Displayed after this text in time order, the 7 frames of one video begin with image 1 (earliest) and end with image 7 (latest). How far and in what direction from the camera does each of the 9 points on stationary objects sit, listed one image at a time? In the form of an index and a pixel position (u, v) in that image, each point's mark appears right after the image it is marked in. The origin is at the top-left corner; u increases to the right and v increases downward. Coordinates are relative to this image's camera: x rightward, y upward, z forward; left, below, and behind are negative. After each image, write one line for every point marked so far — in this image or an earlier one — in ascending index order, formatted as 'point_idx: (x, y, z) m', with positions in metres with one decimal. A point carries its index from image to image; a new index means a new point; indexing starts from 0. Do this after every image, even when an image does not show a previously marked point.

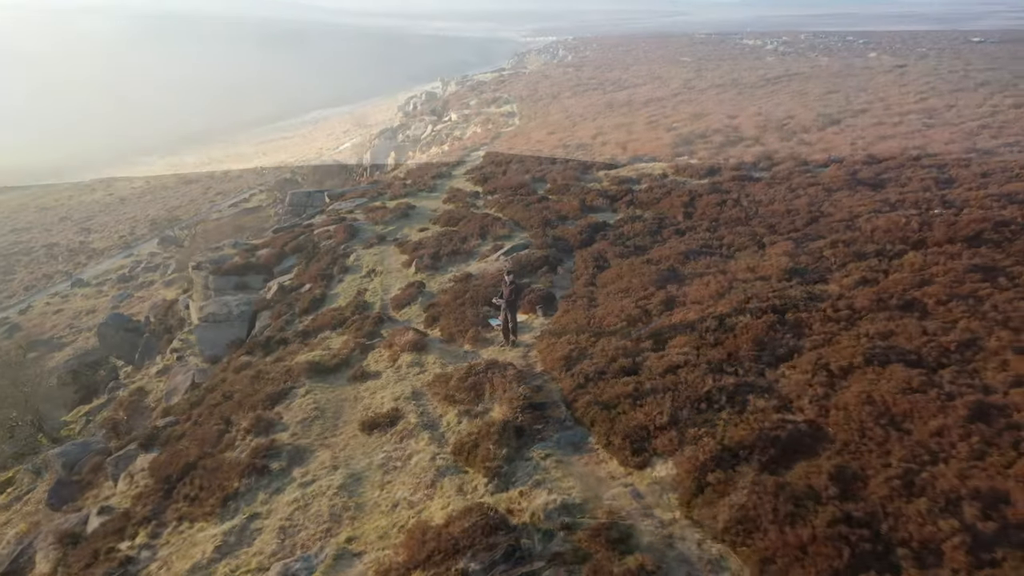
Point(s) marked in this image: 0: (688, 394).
0: (+1.5, -0.9, +7.3) m
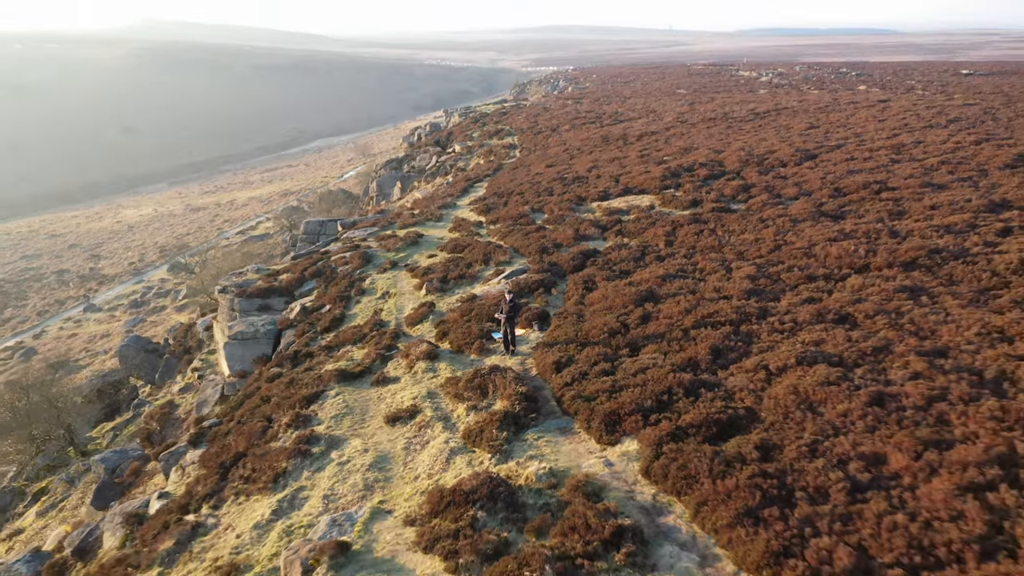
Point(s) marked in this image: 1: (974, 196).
0: (+1.5, -1.1, +9.0) m
1: (+9.4, +1.9, +16.9) m
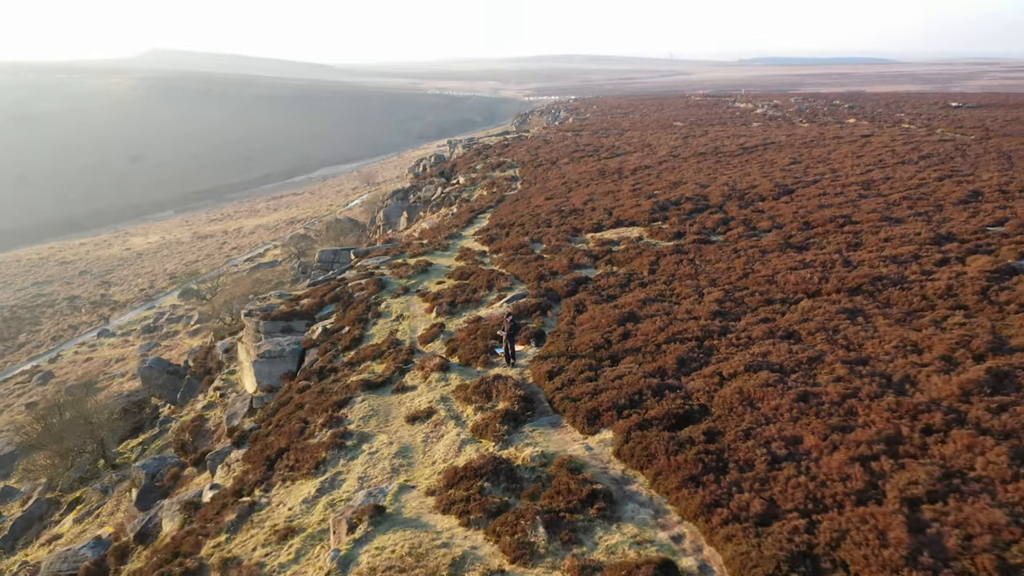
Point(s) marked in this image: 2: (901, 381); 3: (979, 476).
0: (+1.5, -1.4, +11.1) m
1: (+9.5, +1.3, +19.0) m
2: (+4.8, -1.1, +10.2) m
3: (+4.4, -1.8, +7.7) m
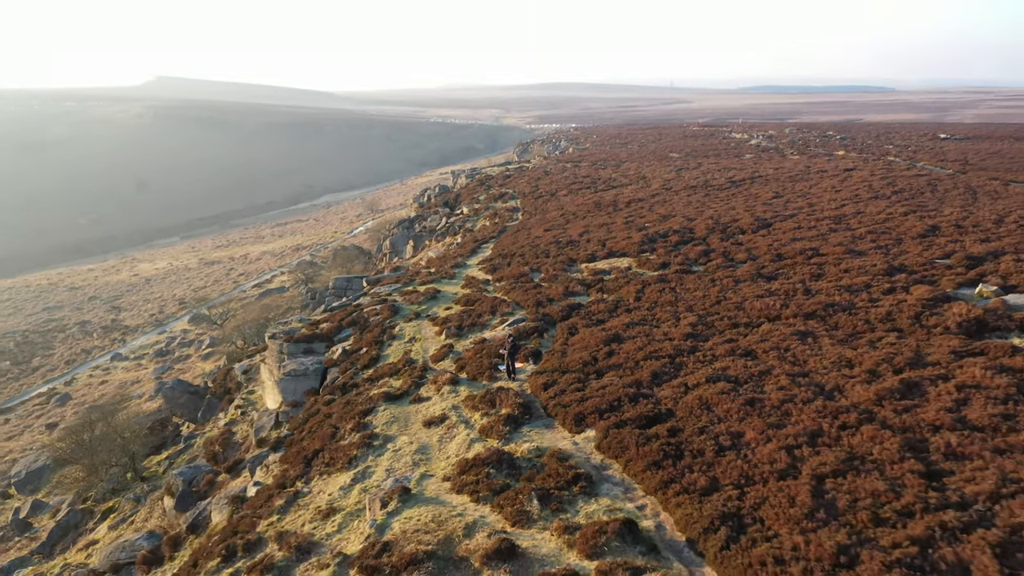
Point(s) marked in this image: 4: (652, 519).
0: (+1.5, -1.8, +13.3) m
1: (+9.5, +0.7, +21.3) m
2: (+4.8, -1.5, +12.5) m
3: (+4.4, -2.1, +9.9) m
4: (+1.6, -2.7, +9.5) m
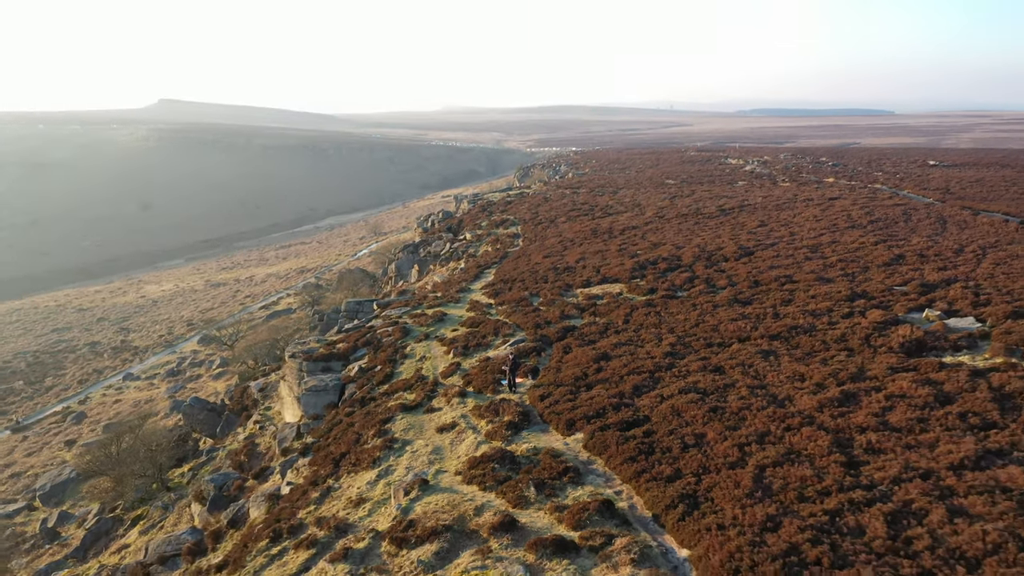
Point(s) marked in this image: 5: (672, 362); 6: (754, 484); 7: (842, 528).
0: (+1.6, -2.2, +15.6) m
1: (+9.5, 0.0, +23.6) m
2: (+4.8, -2.0, +14.7) m
3: (+4.4, -2.4, +12.2) m
4: (+1.6, -3.0, +11.8) m
5: (+3.5, -1.6, +17.9) m
6: (+3.3, -2.7, +11.2) m
7: (+3.9, -2.9, +9.9) m
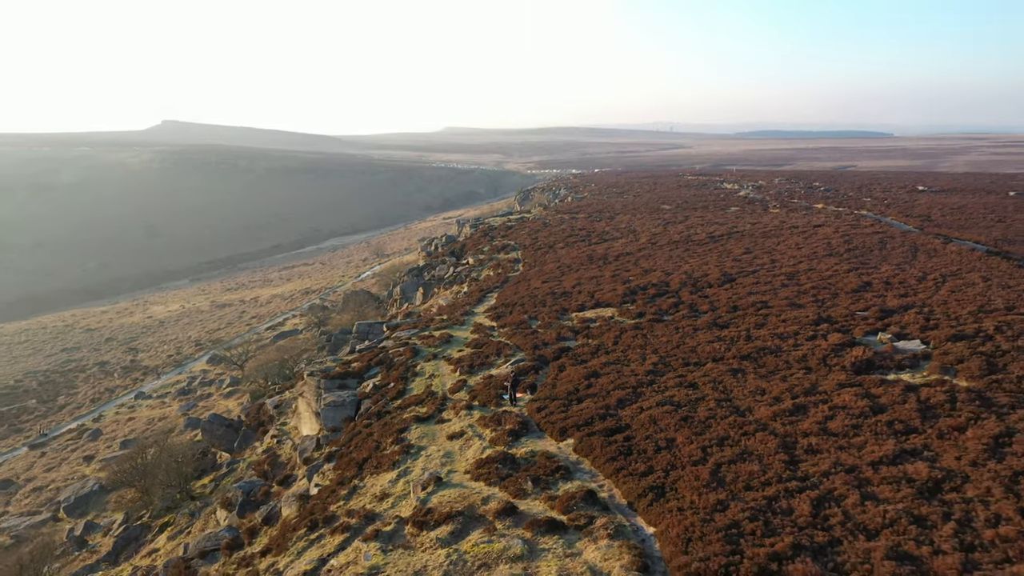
0: (+1.6, -2.8, +18.1) m
1: (+9.5, -0.8, +26.2) m
2: (+4.9, -2.5, +17.3) m
3: (+4.4, -2.9, +14.7) m
4: (+1.6, -3.5, +14.3) m
5: (+3.5, -2.2, +20.4) m
6: (+3.3, -3.1, +13.7) m
7: (+4.0, -3.3, +12.4) m
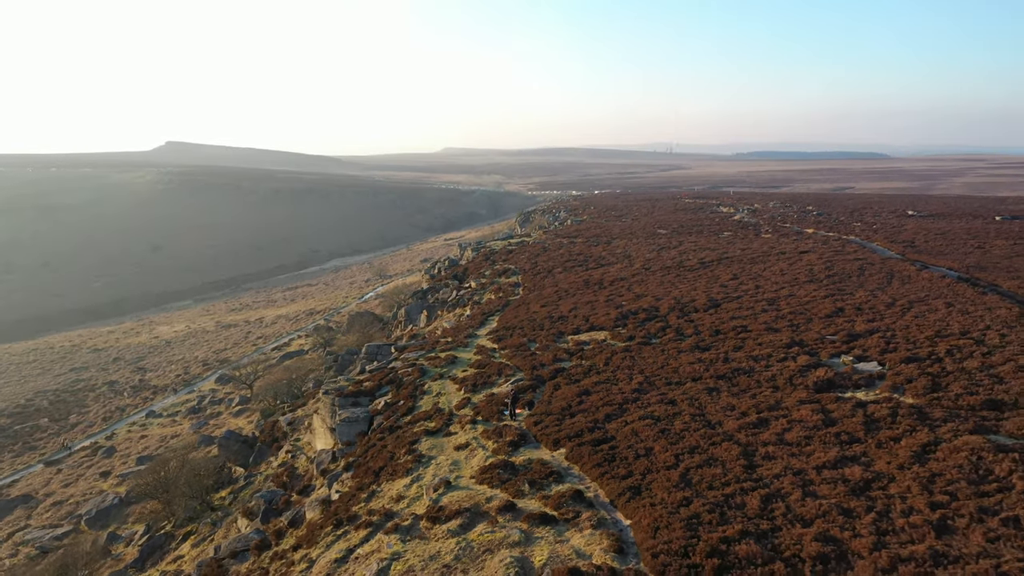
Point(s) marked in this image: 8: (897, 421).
0: (+1.6, -3.5, +20.6) m
1: (+9.5, -1.7, +28.7) m
2: (+4.8, -3.2, +19.7) m
3: (+4.4, -3.6, +17.2) m
4: (+1.6, -4.1, +16.7) m
5: (+3.5, -3.0, +22.9) m
6: (+3.3, -3.7, +16.2) m
7: (+3.9, -3.9, +14.8) m
8: (+8.5, -2.9, +18.3) m
